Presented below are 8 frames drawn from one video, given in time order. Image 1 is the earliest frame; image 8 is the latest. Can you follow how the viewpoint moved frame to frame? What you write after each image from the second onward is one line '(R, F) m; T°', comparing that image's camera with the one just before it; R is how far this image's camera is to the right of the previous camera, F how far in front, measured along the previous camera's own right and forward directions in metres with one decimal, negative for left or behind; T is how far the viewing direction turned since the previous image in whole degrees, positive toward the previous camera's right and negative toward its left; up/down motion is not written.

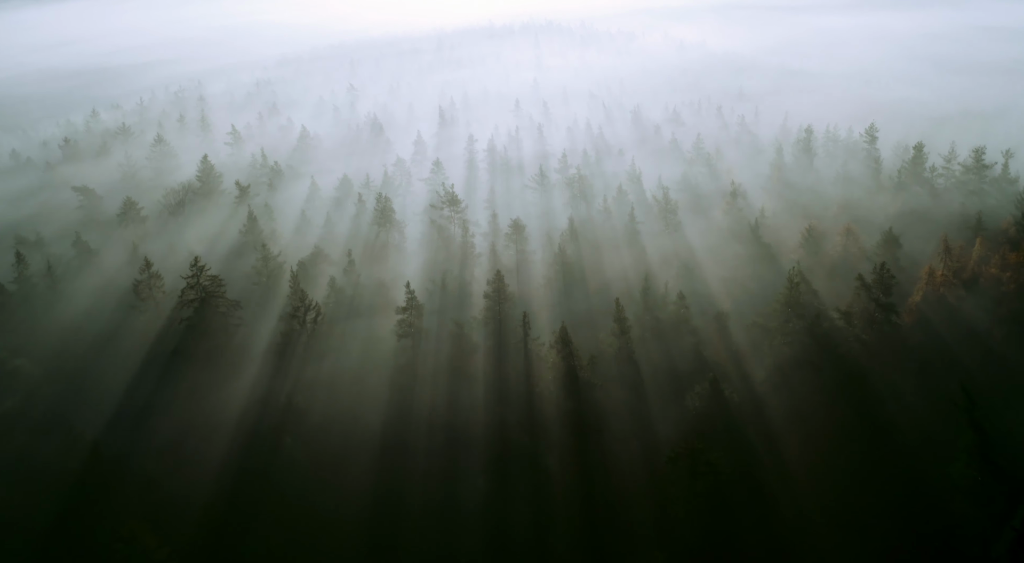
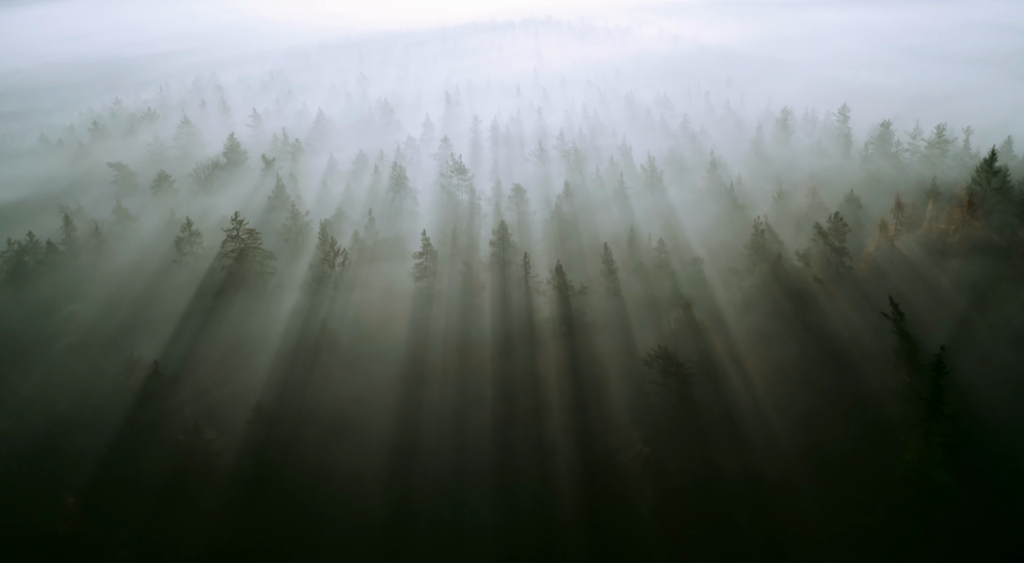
(-0.3, -11.6) m; 0°
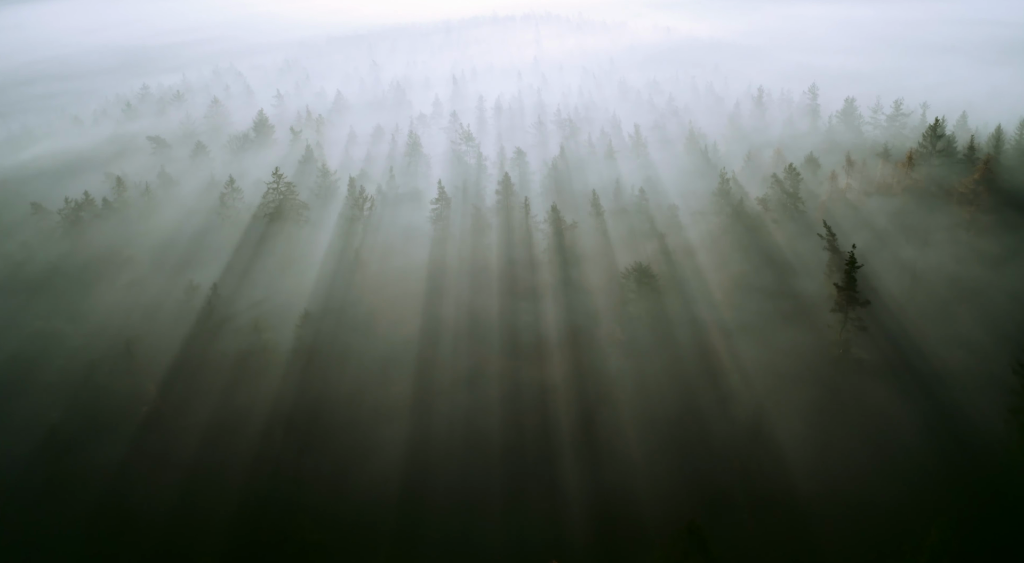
(-0.3, -15.4) m; 0°
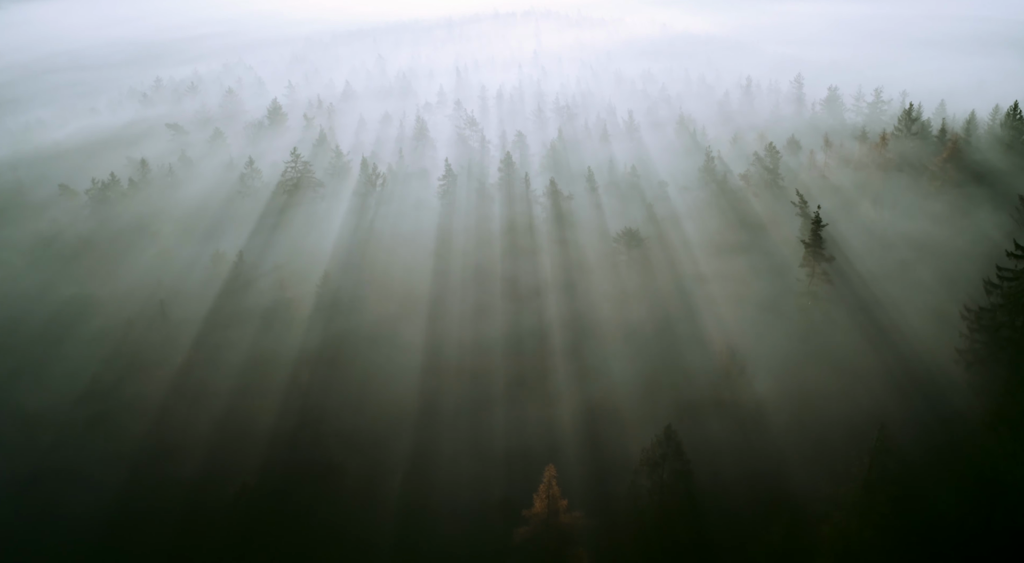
(-0.2, -8.5) m; 0°
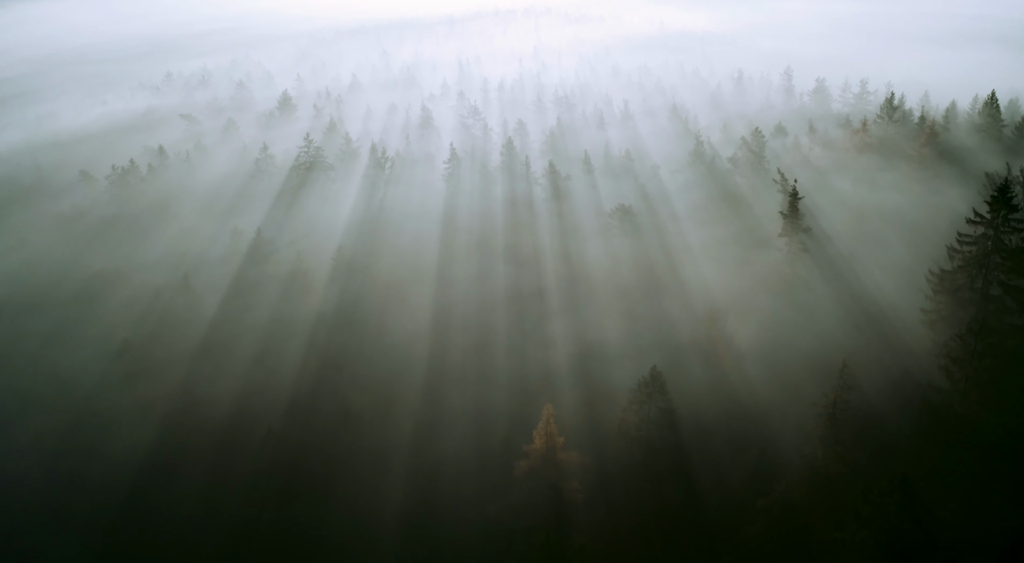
(-0.2, -6.9) m; 0°
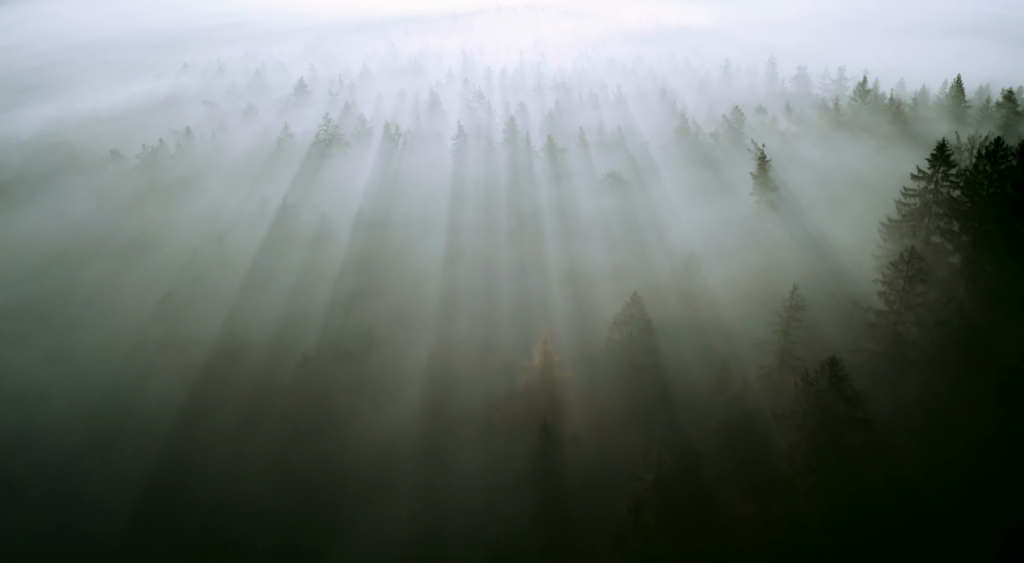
(-0.3, -11.7) m; 0°
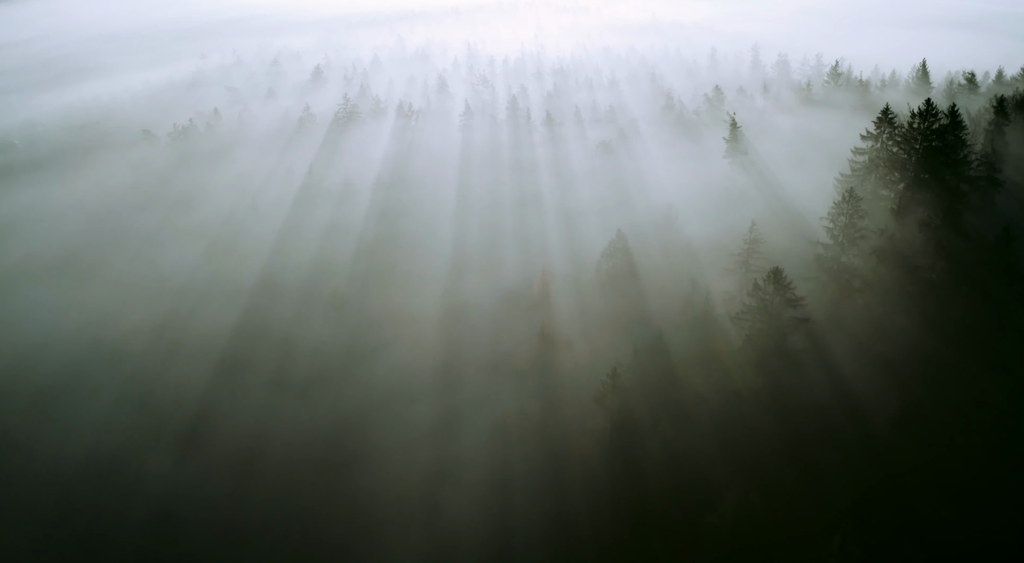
(-0.3, -13.8) m; 0°
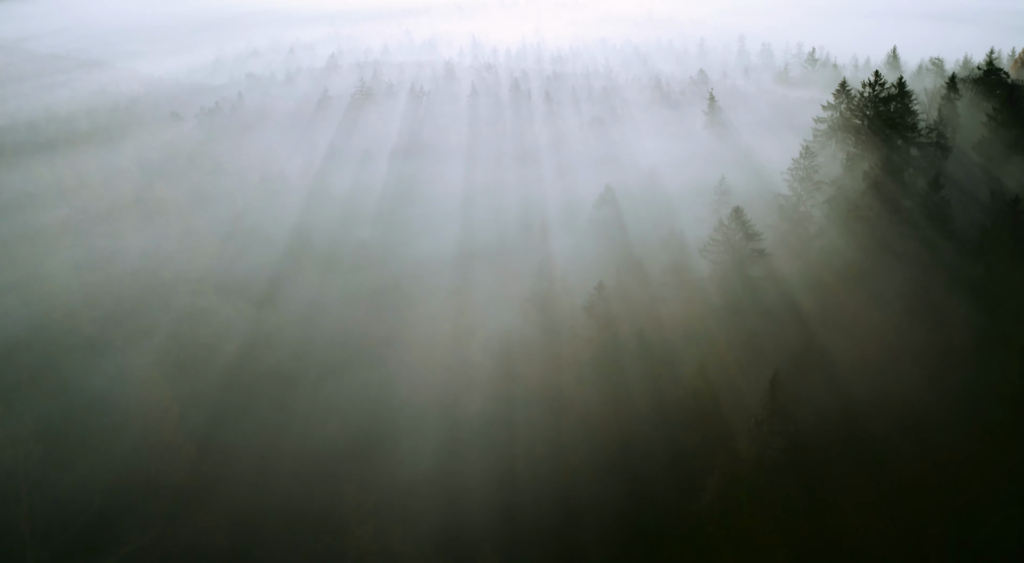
(-0.3, -13.9) m; 0°
